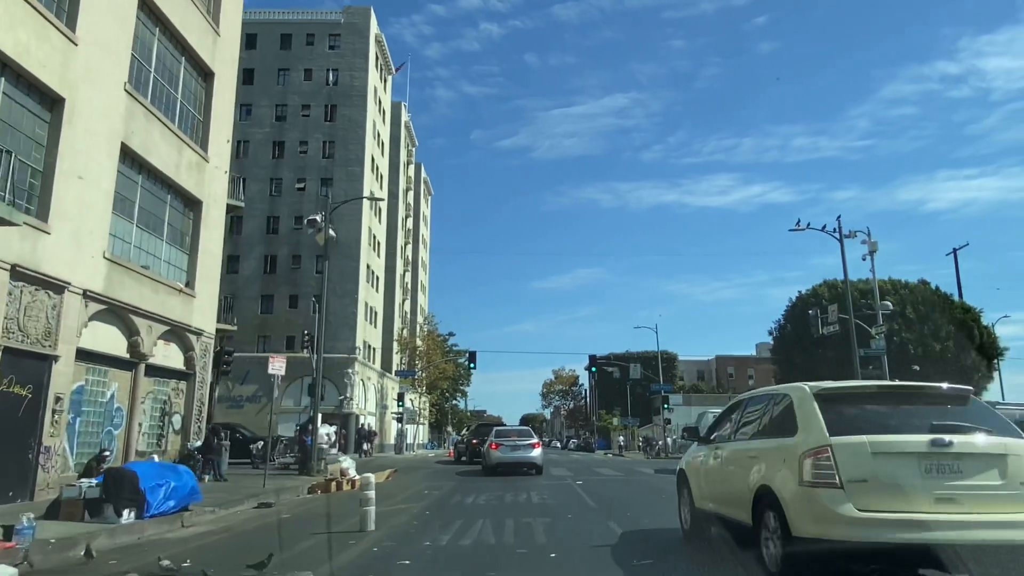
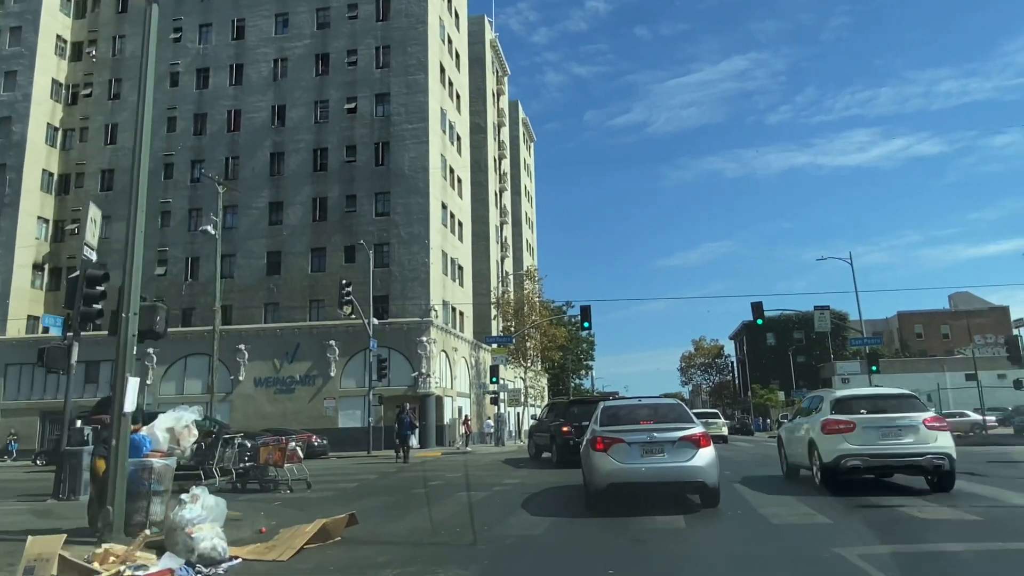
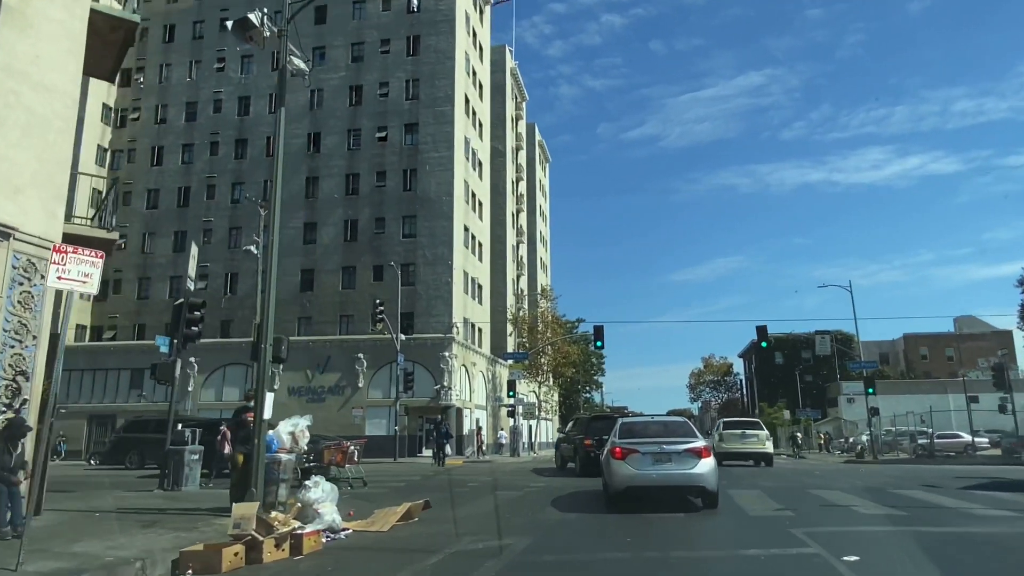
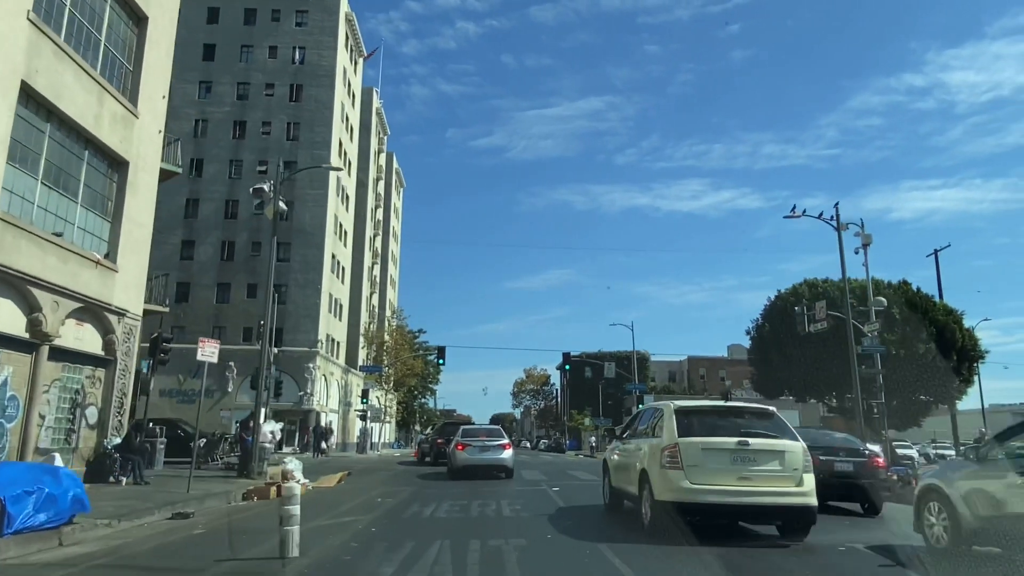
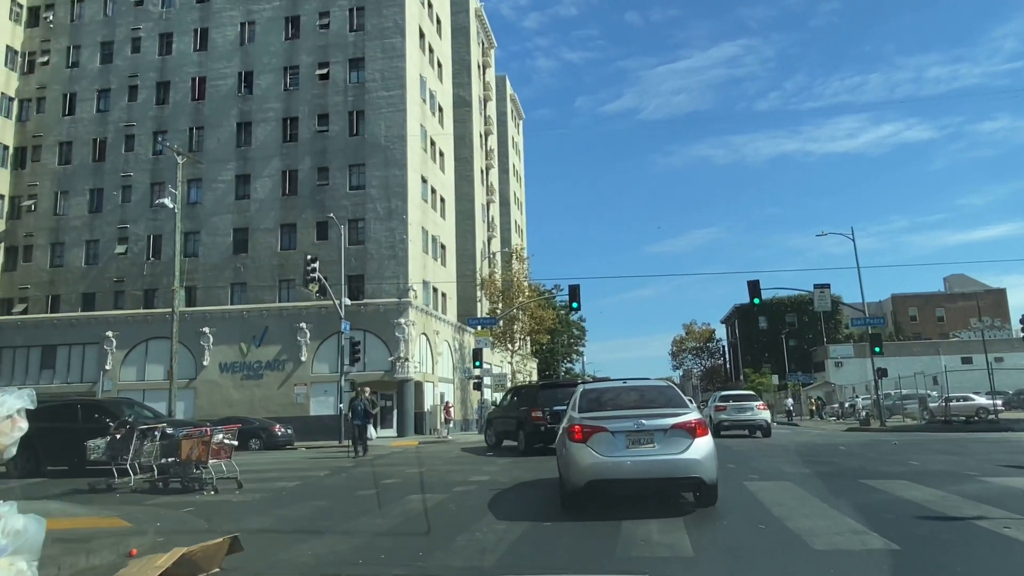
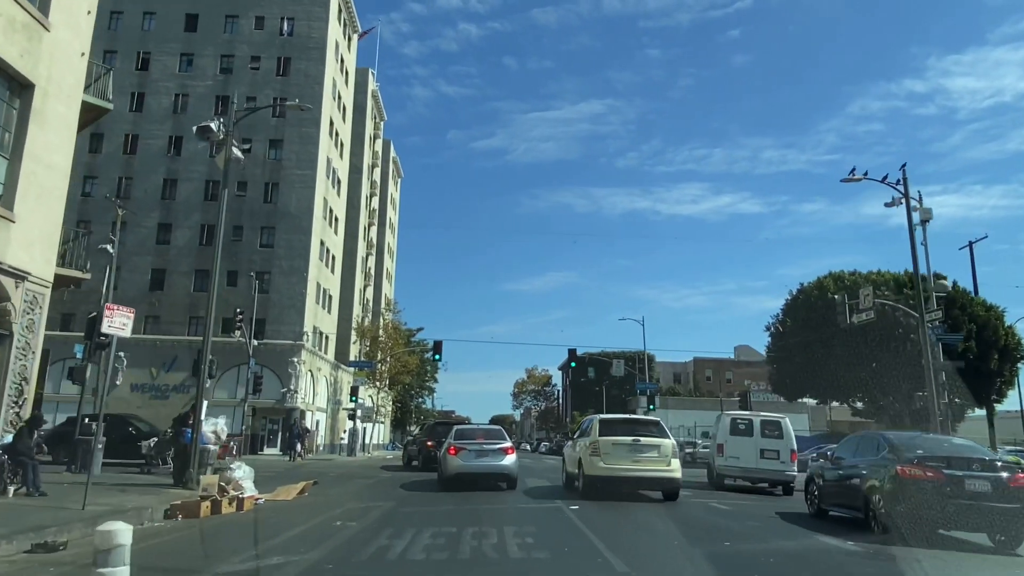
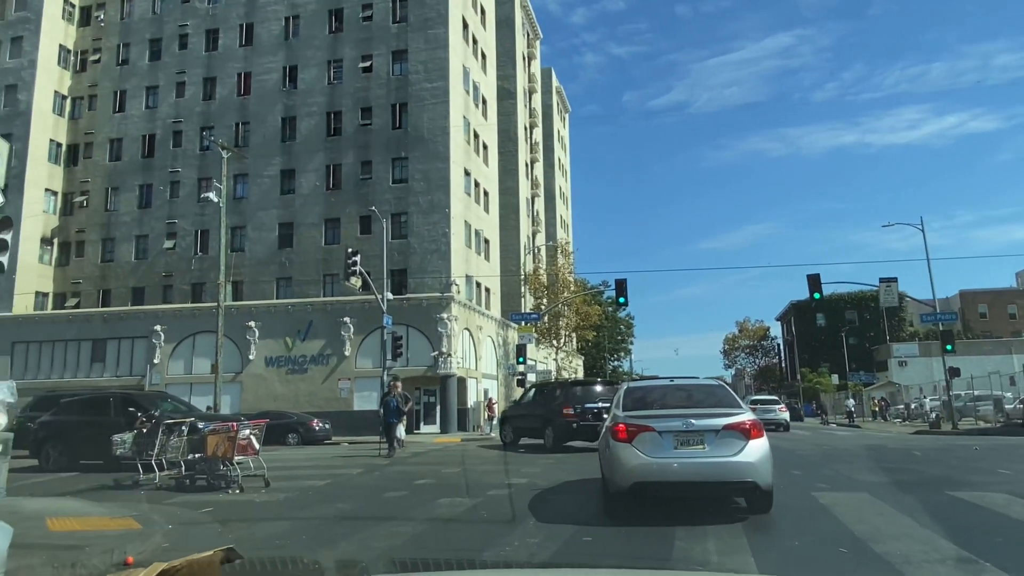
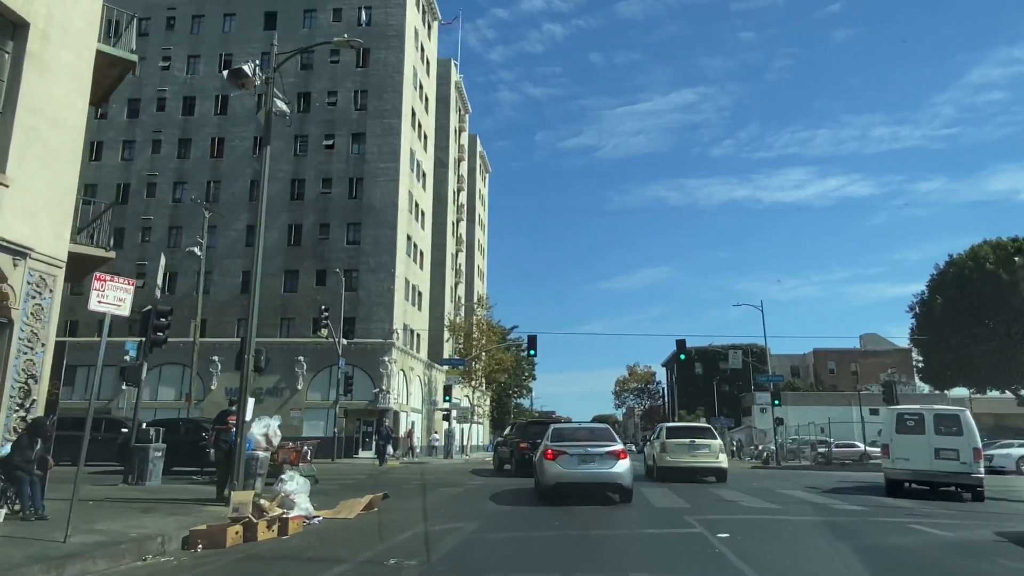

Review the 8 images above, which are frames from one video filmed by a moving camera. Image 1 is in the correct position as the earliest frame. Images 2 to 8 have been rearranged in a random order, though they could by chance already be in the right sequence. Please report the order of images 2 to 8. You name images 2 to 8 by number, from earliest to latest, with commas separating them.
4, 6, 8, 3, 2, 5, 7
